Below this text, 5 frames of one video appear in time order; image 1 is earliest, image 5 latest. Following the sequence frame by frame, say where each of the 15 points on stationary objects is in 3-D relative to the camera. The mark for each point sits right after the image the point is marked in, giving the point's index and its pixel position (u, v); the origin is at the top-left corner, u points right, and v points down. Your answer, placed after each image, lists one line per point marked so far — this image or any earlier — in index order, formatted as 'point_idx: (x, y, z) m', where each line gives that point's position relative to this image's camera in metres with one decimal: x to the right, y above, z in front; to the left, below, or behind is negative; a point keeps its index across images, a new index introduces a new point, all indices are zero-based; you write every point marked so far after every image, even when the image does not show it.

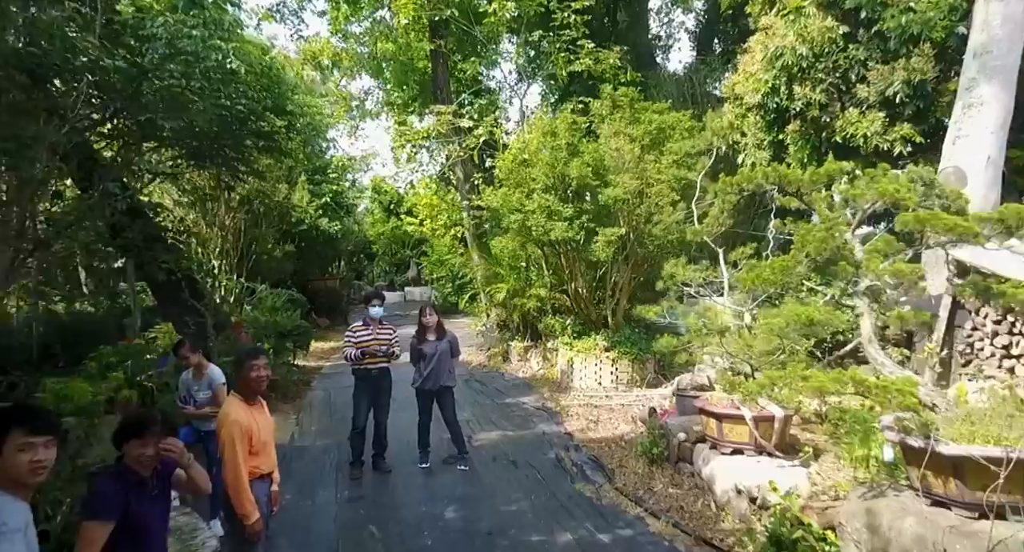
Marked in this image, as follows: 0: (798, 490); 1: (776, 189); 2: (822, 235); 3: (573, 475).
0: (+1.6, -1.2, +3.9) m
1: (+1.8, +0.6, +4.8) m
2: (+1.8, +0.2, +4.1) m
3: (+0.5, -1.5, +5.4) m
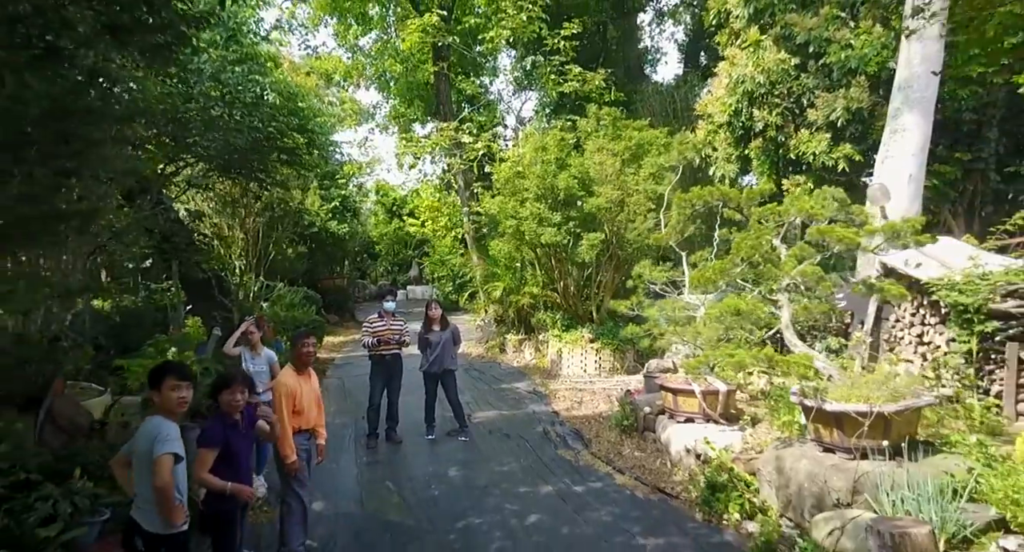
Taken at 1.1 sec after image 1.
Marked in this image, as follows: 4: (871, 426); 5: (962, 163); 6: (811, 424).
0: (+1.6, -1.2, +4.9) m
1: (+1.7, +0.6, +5.8) m
2: (+1.8, +0.2, +5.1) m
3: (+0.4, -1.5, +6.3) m
4: (+2.1, -0.9, +4.0) m
5: (+5.0, +1.3, +7.7) m
6: (+1.9, -0.9, +4.3) m
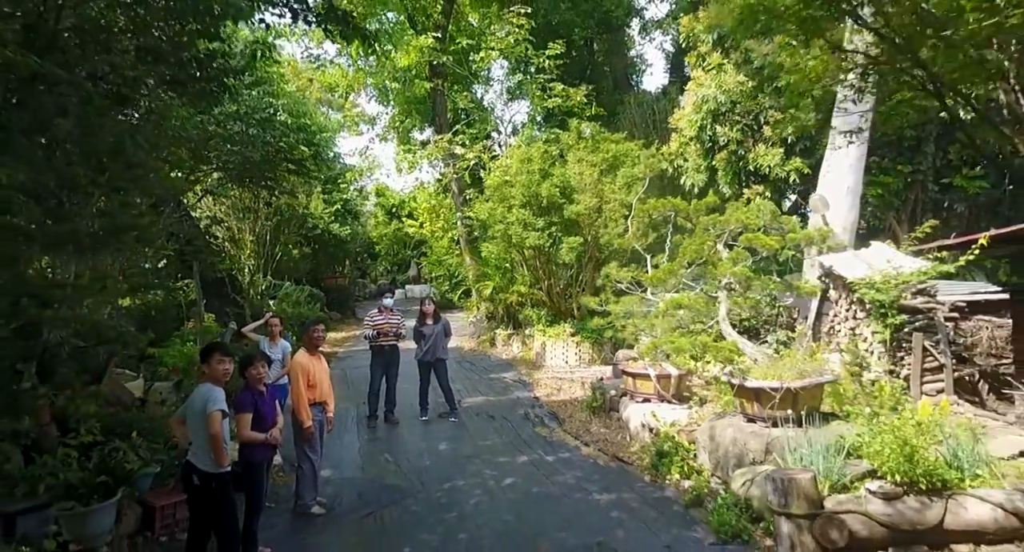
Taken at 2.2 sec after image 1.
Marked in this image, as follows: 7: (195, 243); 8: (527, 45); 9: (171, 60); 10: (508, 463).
0: (+1.4, -1.2, +5.8) m
1: (+1.6, +0.6, +6.6) m
2: (+1.6, +0.2, +5.9) m
3: (+0.2, -1.5, +7.2) m
4: (+1.9, -0.9, +4.8) m
5: (+4.8, +1.3, +8.5) m
6: (+1.7, -0.9, +5.2) m
7: (-3.9, +0.4, +8.4) m
8: (+0.3, +4.2, +12.4) m
9: (-2.1, +1.3, +4.1) m
10: (0.0, -1.6, +6.0) m
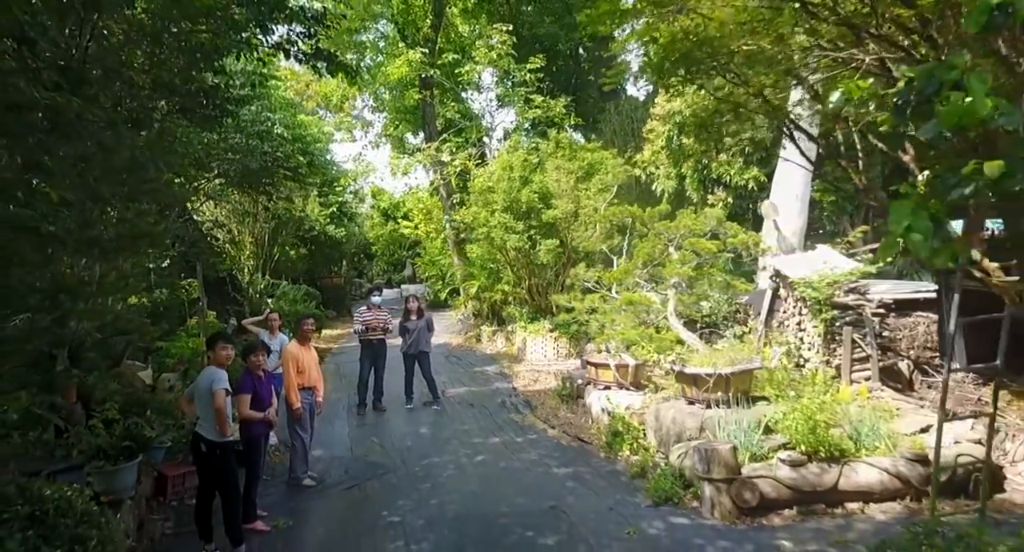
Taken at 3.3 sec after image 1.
0: (+1.1, -1.2, +6.4) m
1: (+1.3, +0.6, +7.3) m
2: (+1.3, +0.3, +6.6) m
3: (0.0, -1.5, +7.9) m
4: (+1.6, -0.9, +5.5) m
5: (+4.6, +1.3, +9.2) m
6: (+1.4, -0.9, +5.9) m
7: (-4.1, +0.4, +9.1) m
8: (0.0, +4.2, +13.1) m
9: (-2.3, +1.3, +4.8) m
10: (-0.3, -1.6, +6.7) m
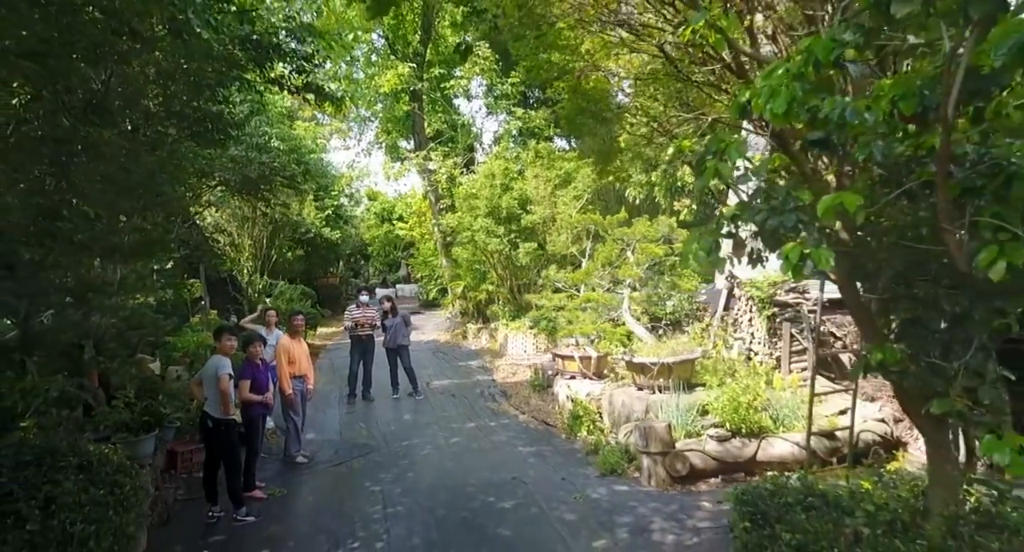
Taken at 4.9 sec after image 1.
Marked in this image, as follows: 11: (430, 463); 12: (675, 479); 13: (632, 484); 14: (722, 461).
0: (+0.8, -1.2, +7.2) m
1: (+1.0, +0.6, +8.1) m
2: (+1.0, +0.2, +7.3) m
3: (-0.3, -1.5, +8.6) m
4: (+1.3, -0.9, +6.3) m
5: (+4.3, +1.3, +10.0) m
6: (+1.2, -0.9, +6.6) m
7: (-4.4, +0.4, +9.8) m
8: (-0.3, +4.2, +13.8) m
9: (-2.6, +1.3, +5.6) m
10: (-0.6, -1.6, +7.4) m
11: (-0.7, -1.7, +6.3) m
12: (+1.3, -1.6, +5.3) m
13: (+0.9, -1.6, +5.4) m
14: (+1.6, -1.4, +5.3) m
